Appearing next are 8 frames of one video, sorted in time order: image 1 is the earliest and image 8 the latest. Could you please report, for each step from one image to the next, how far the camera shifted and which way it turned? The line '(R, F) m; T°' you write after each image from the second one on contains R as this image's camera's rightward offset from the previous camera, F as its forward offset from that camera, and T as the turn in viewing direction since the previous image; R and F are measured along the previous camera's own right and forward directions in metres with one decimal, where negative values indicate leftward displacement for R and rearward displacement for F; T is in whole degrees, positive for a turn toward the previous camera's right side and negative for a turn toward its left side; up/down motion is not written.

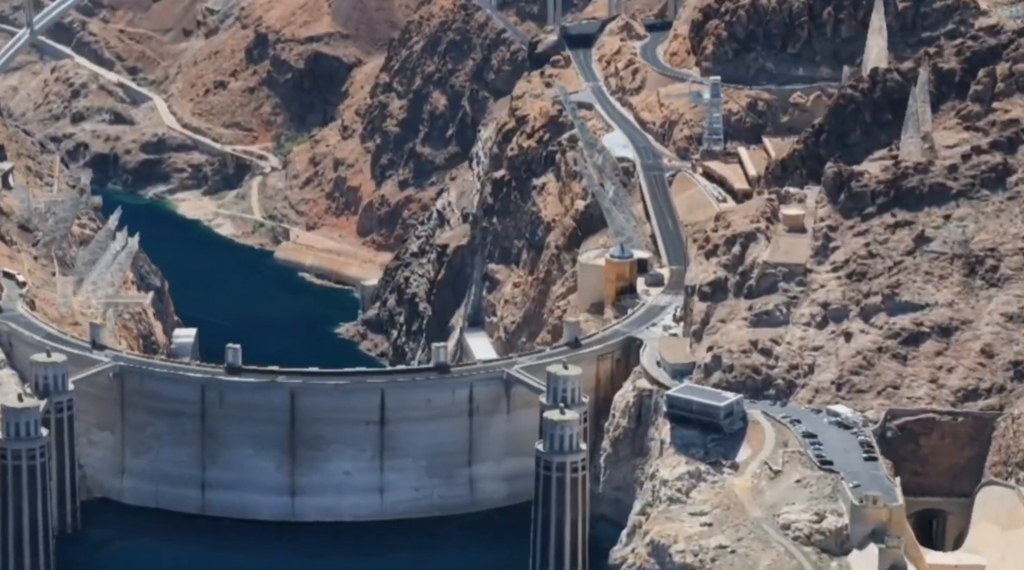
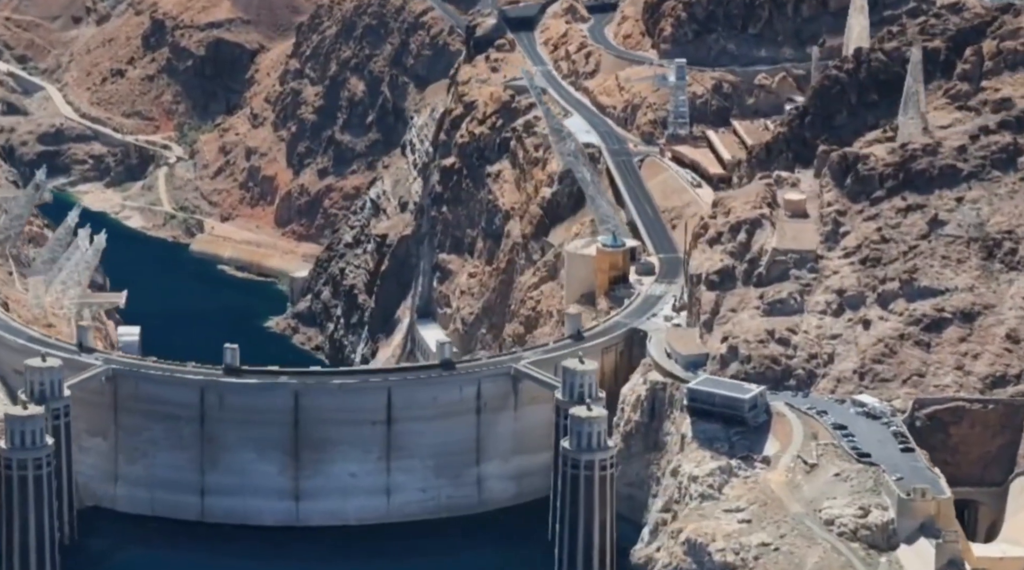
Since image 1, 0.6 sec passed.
(-6.1, +3.6) m; +3°
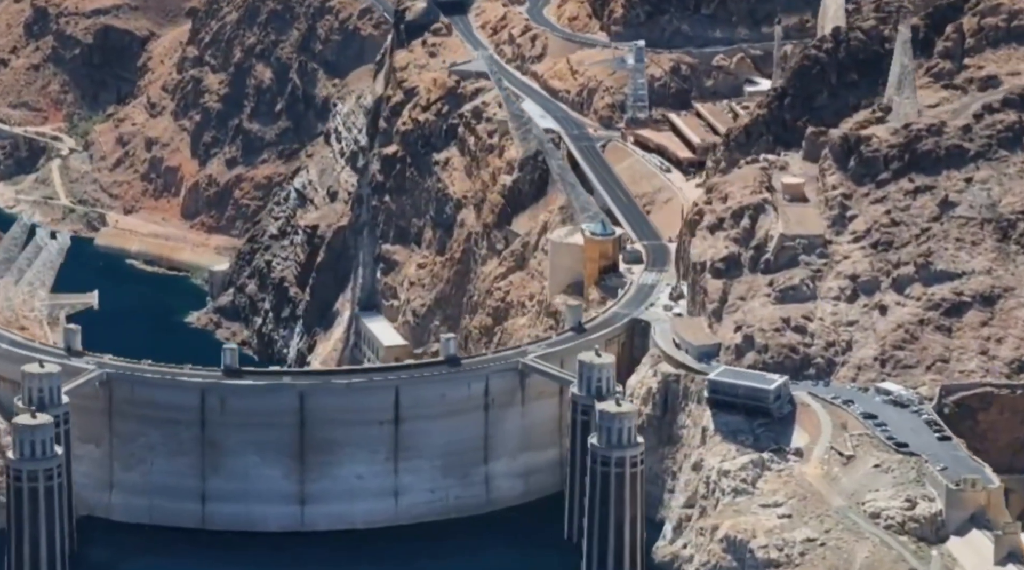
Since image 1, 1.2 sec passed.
(-6.4, +3.6) m; +4°
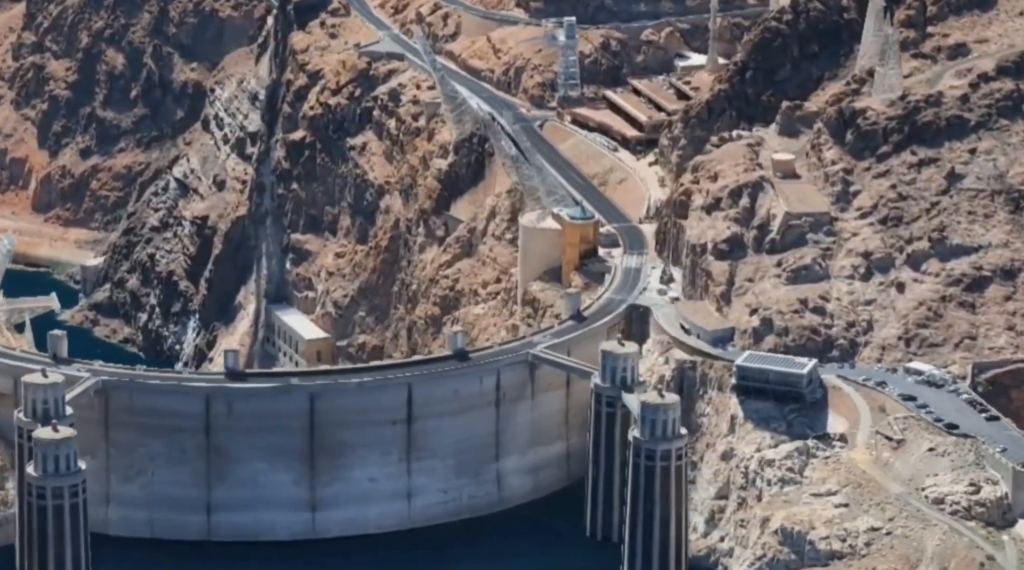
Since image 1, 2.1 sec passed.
(-9.2, +4.8) m; +6°
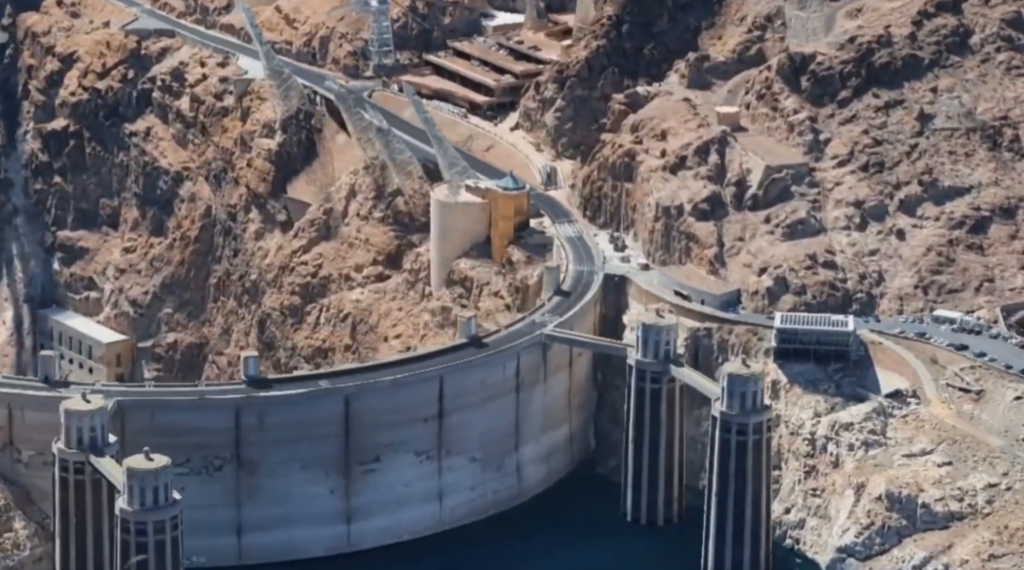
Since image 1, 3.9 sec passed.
(-19.0, +9.4) m; +13°
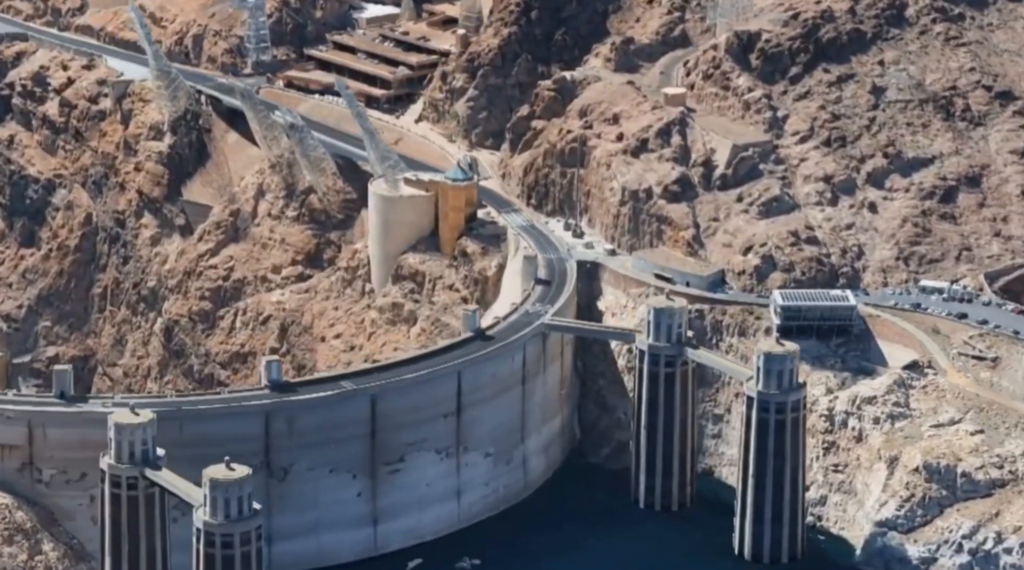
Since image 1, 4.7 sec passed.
(-10.5, +3.0) m; +8°
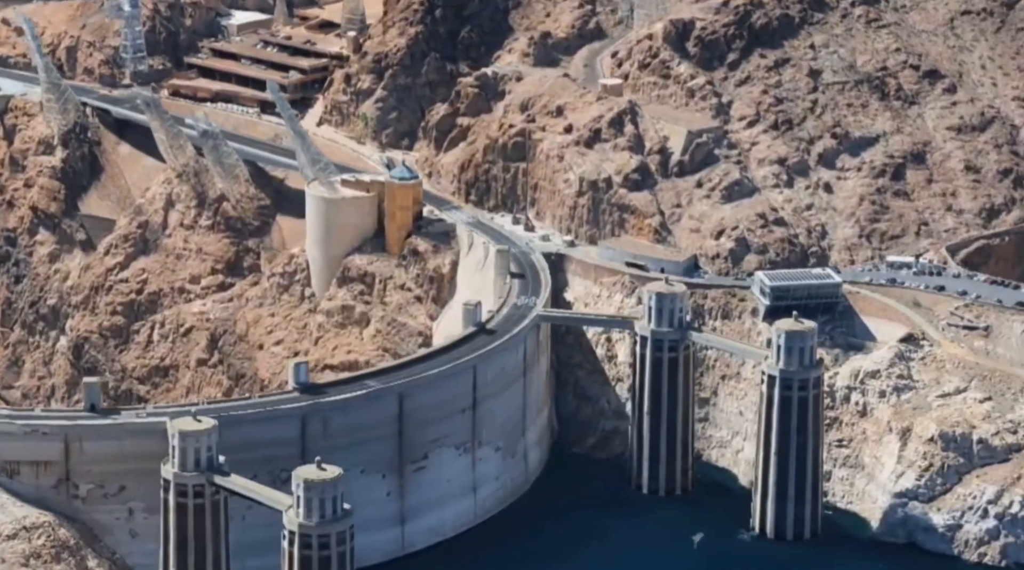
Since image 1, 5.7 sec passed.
(-9.7, +1.5) m; +7°
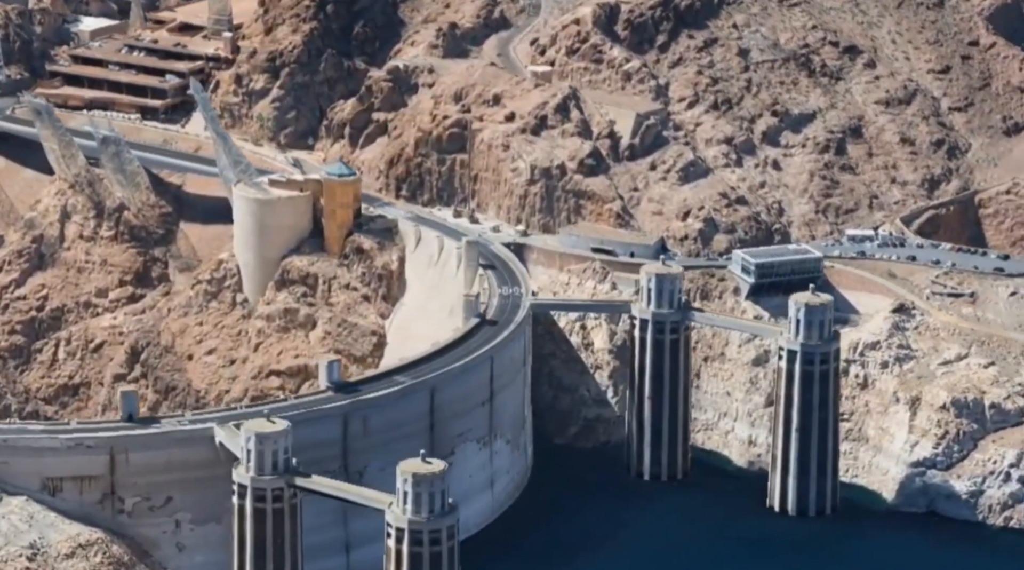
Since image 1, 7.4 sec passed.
(-10.2, +2.7) m; +8°
